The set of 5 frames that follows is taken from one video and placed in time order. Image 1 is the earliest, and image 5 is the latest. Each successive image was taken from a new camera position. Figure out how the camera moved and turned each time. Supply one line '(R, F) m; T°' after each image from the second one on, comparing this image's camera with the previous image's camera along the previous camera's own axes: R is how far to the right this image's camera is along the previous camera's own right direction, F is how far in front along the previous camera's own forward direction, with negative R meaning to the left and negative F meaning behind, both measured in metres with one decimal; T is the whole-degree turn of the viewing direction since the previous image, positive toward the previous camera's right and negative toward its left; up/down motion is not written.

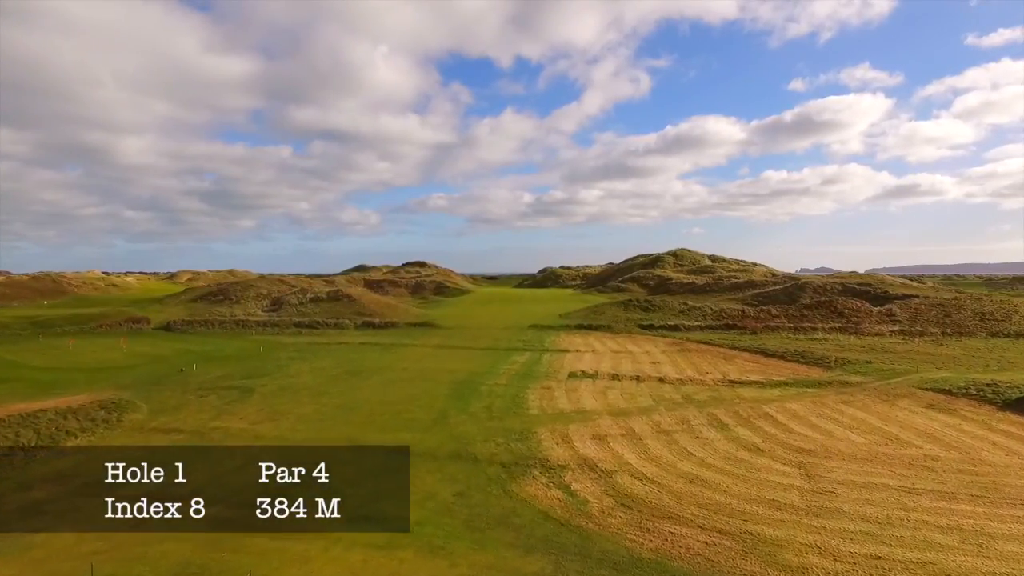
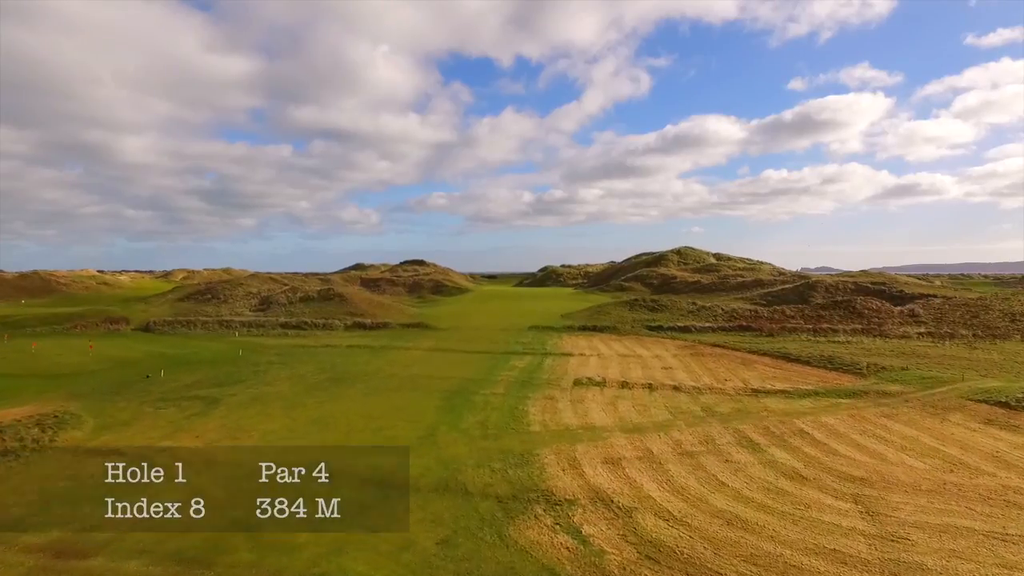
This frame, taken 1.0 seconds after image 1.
(0.0, +2.0) m; 0°
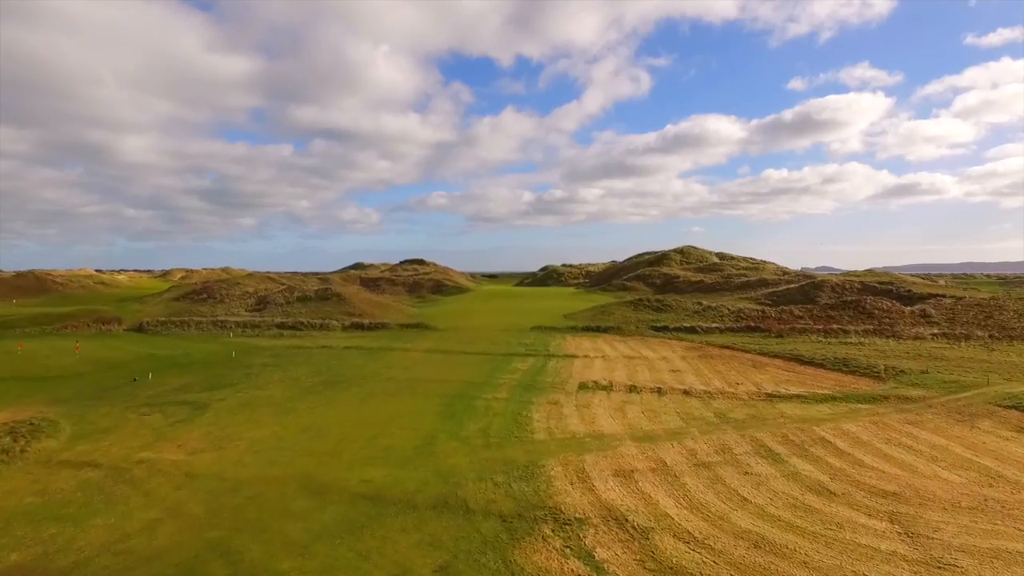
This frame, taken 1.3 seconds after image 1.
(-0.1, +0.8) m; 0°
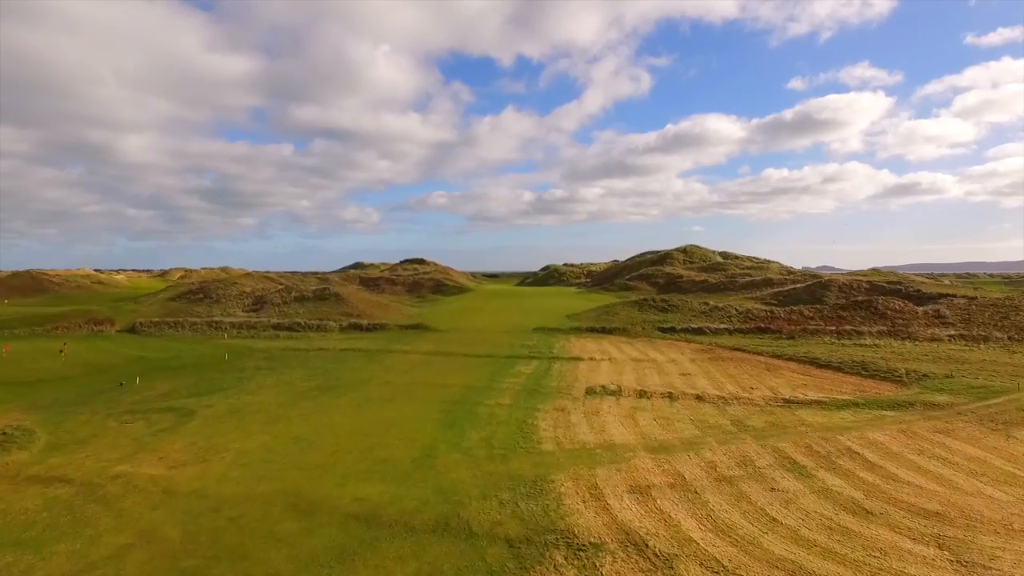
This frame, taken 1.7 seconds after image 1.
(-0.1, +0.8) m; 0°
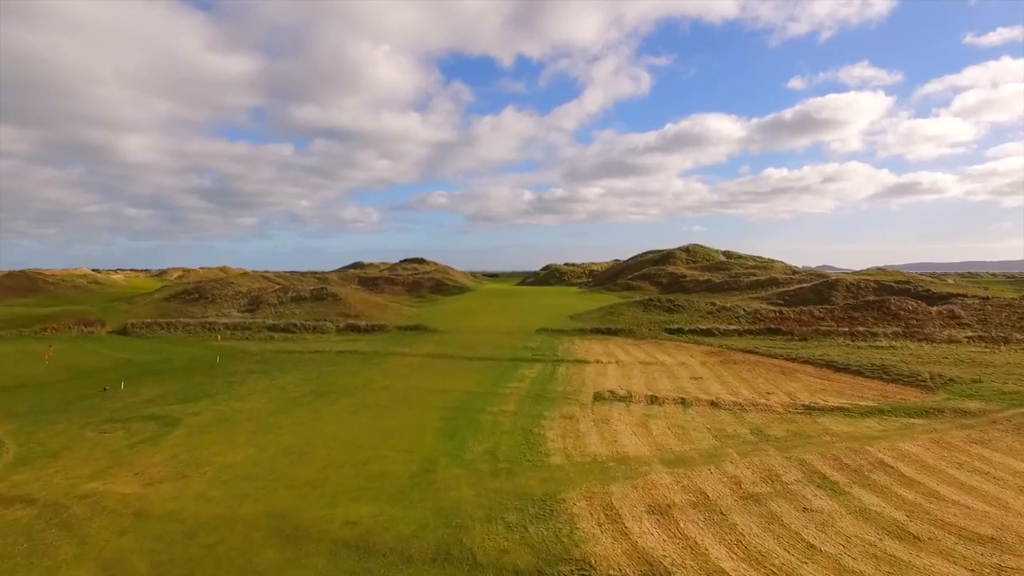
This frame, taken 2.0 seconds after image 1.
(-0.1, +0.9) m; 0°
